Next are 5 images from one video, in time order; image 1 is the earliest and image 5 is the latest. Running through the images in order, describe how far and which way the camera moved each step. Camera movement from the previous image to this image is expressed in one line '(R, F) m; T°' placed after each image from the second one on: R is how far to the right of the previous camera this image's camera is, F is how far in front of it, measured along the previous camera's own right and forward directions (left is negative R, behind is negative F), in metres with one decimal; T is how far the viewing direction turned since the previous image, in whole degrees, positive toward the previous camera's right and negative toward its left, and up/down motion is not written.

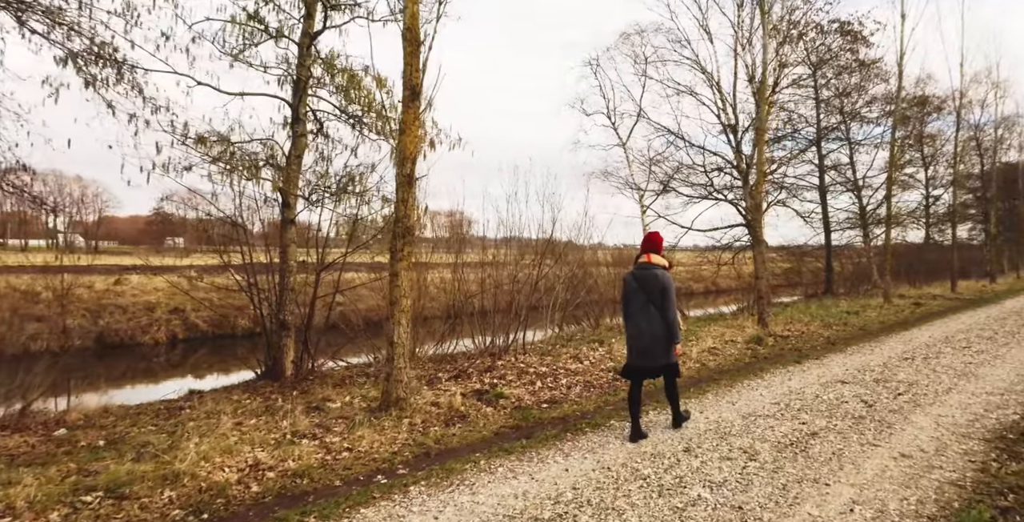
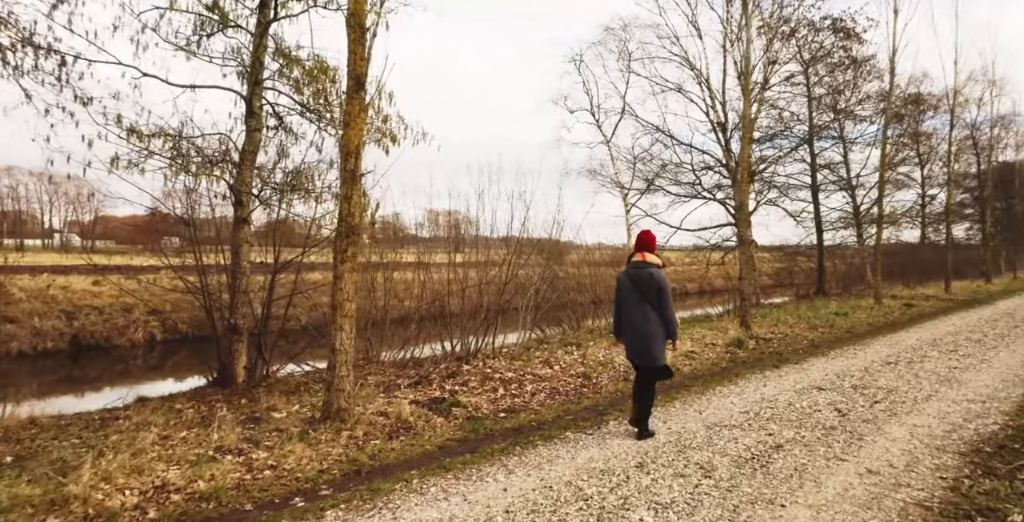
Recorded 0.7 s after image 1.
(+0.5, +0.4) m; 0°
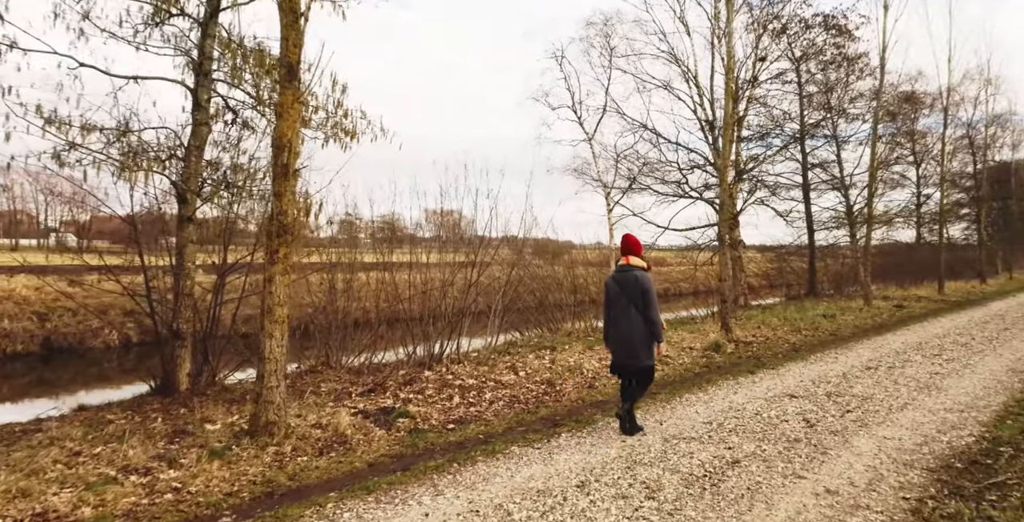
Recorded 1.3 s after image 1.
(+0.6, +0.4) m; 0°
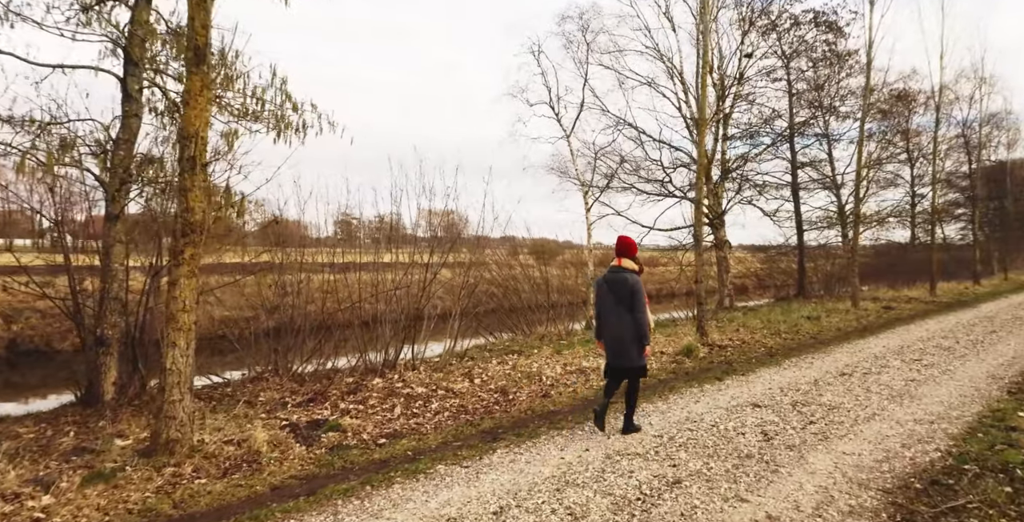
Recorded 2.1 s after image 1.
(+0.7, +0.4) m; 0°
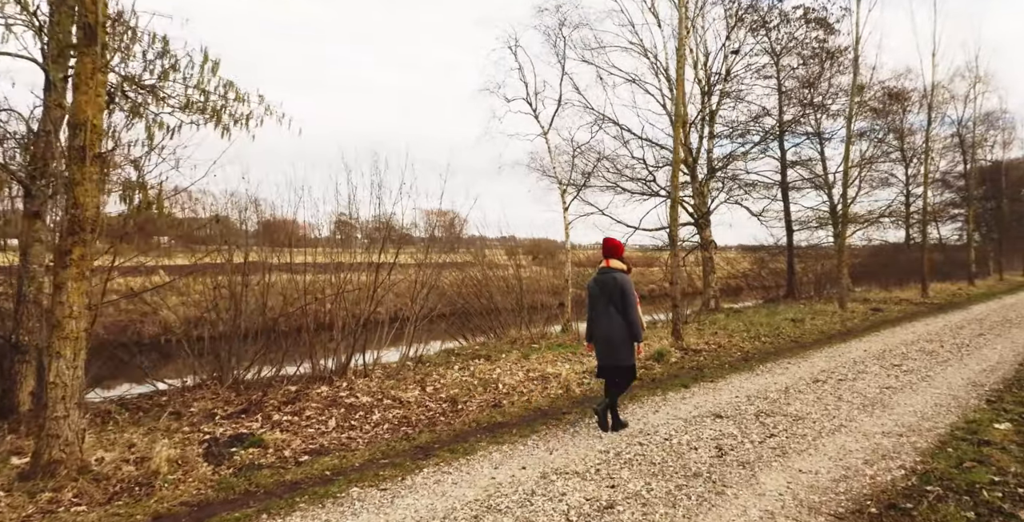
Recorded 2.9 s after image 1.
(+0.7, +0.4) m; 0°
